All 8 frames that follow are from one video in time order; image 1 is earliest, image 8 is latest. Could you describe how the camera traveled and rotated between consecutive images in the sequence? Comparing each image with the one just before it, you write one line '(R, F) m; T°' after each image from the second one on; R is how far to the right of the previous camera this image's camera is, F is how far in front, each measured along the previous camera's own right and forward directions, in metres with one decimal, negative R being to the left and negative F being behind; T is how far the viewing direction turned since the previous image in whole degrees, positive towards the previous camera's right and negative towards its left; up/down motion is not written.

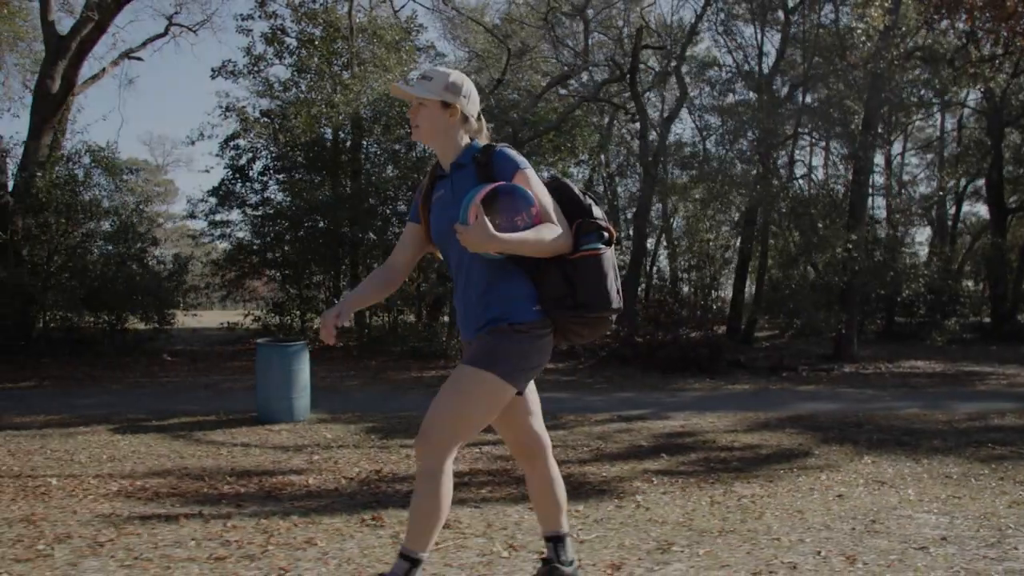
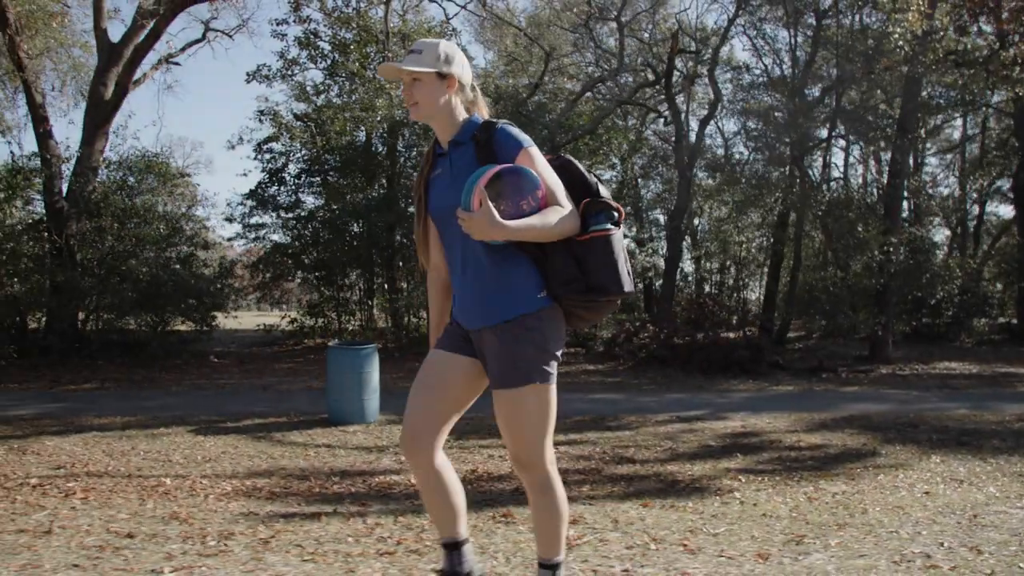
(-0.5, -0.2) m; 0°
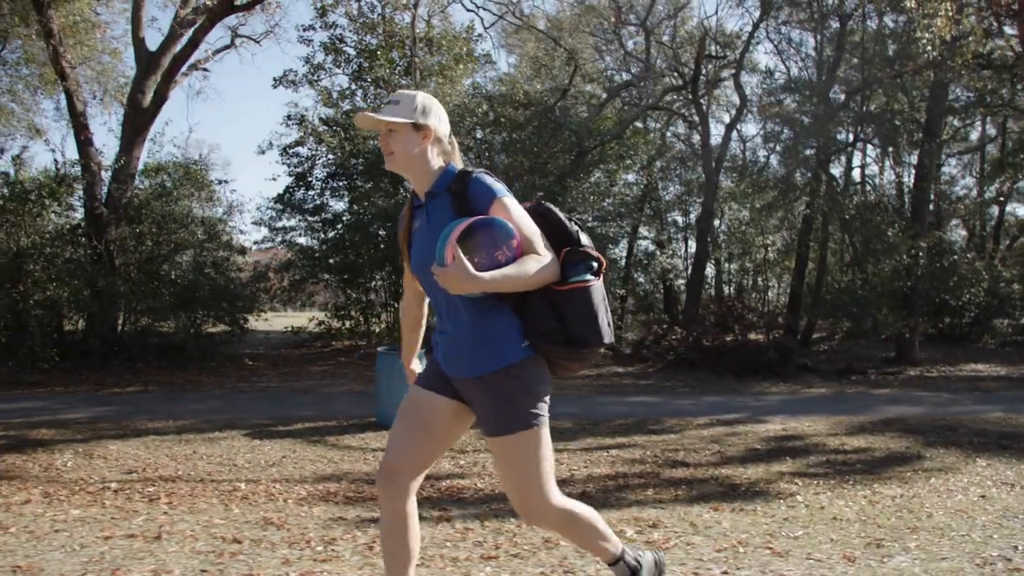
(-0.3, -0.2) m; 0°
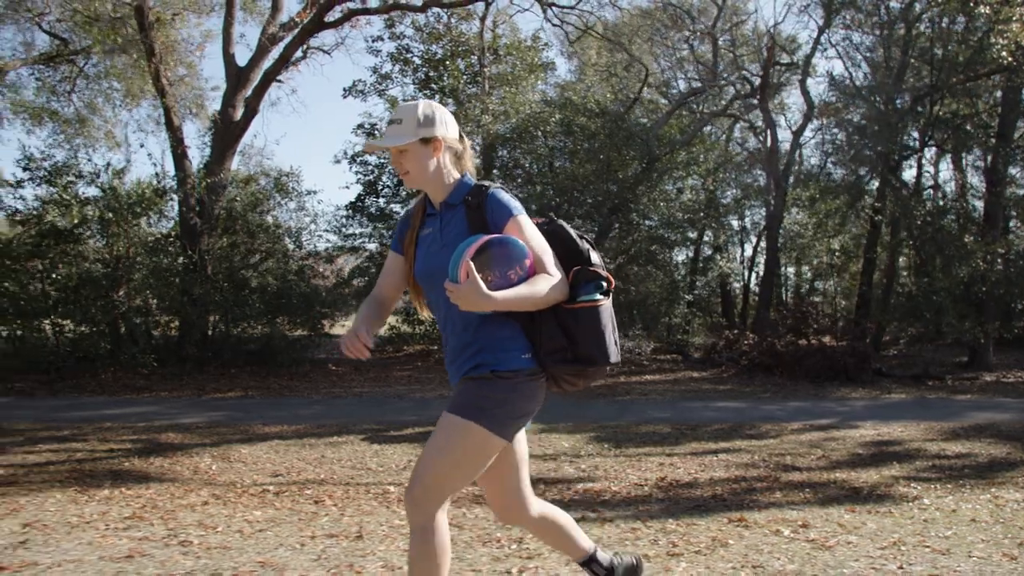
(-0.6, -0.3) m; -2°
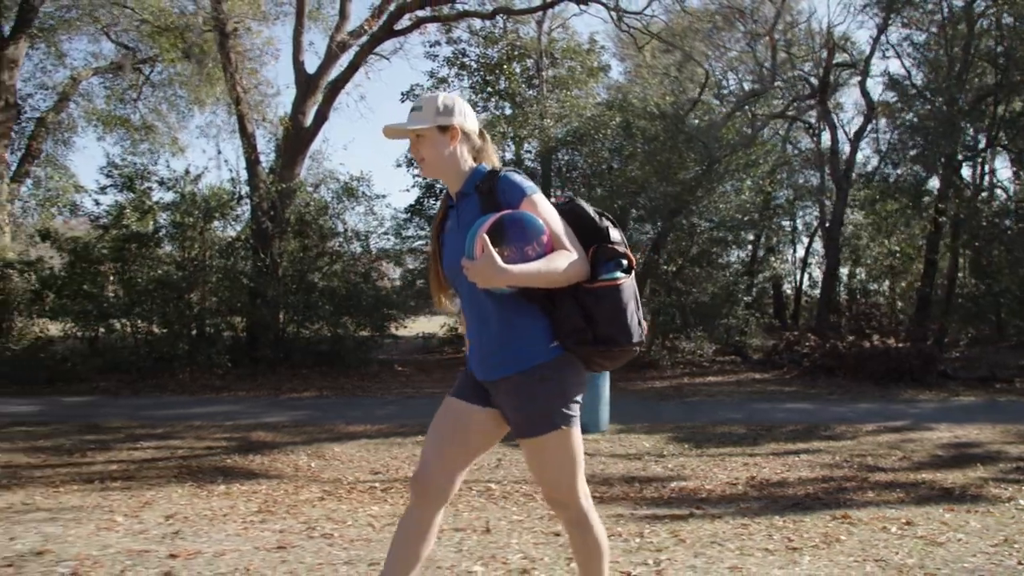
(-0.4, -0.2) m; -2°
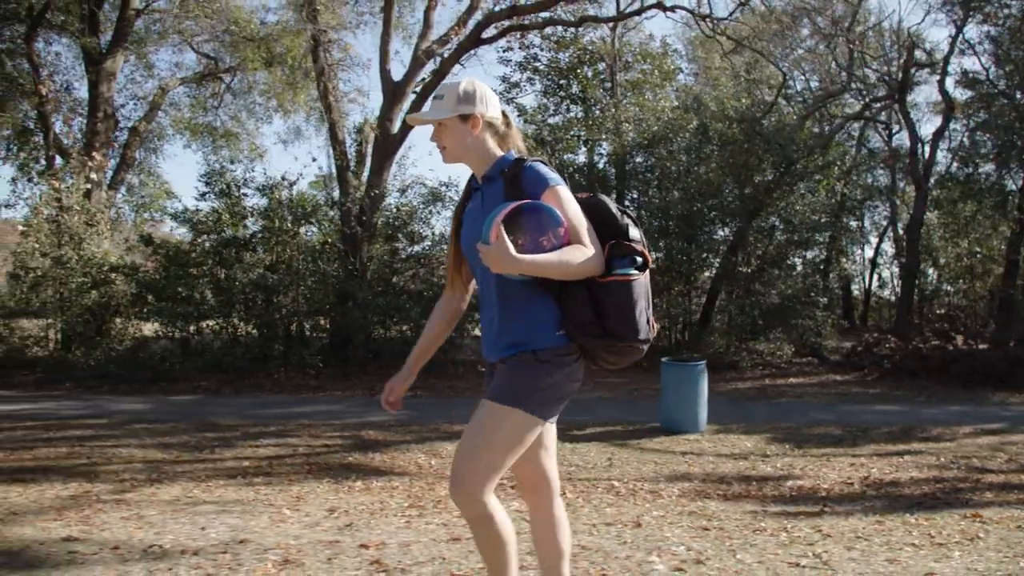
(-0.5, -0.3) m; -3°
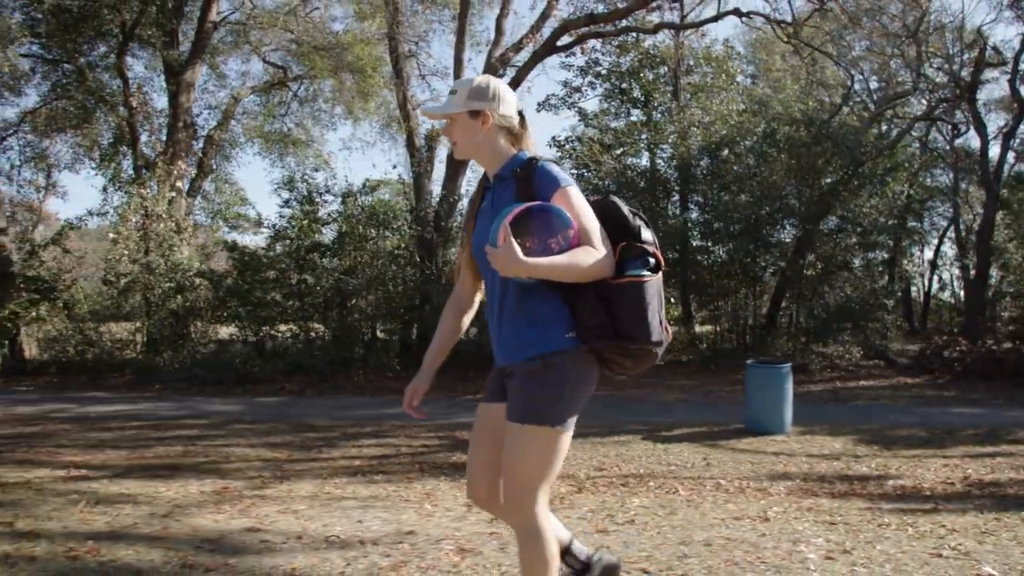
(-0.5, -0.3) m; -2°
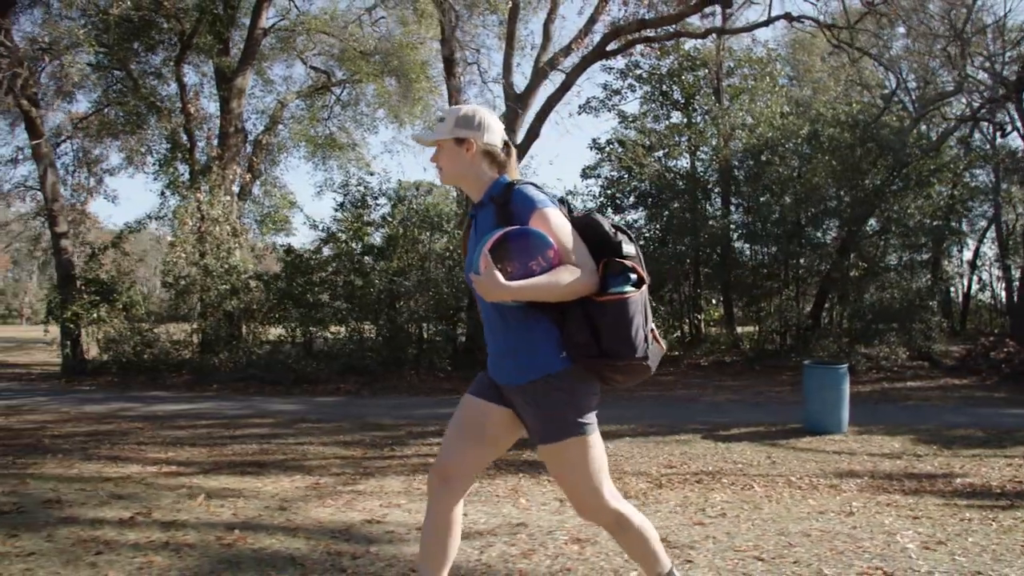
(-0.4, -0.2) m; -1°
